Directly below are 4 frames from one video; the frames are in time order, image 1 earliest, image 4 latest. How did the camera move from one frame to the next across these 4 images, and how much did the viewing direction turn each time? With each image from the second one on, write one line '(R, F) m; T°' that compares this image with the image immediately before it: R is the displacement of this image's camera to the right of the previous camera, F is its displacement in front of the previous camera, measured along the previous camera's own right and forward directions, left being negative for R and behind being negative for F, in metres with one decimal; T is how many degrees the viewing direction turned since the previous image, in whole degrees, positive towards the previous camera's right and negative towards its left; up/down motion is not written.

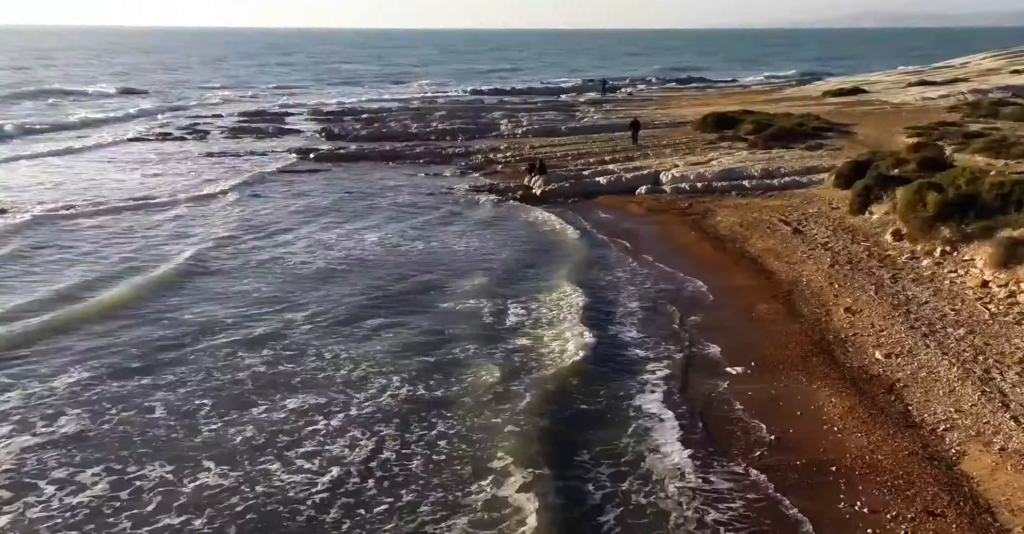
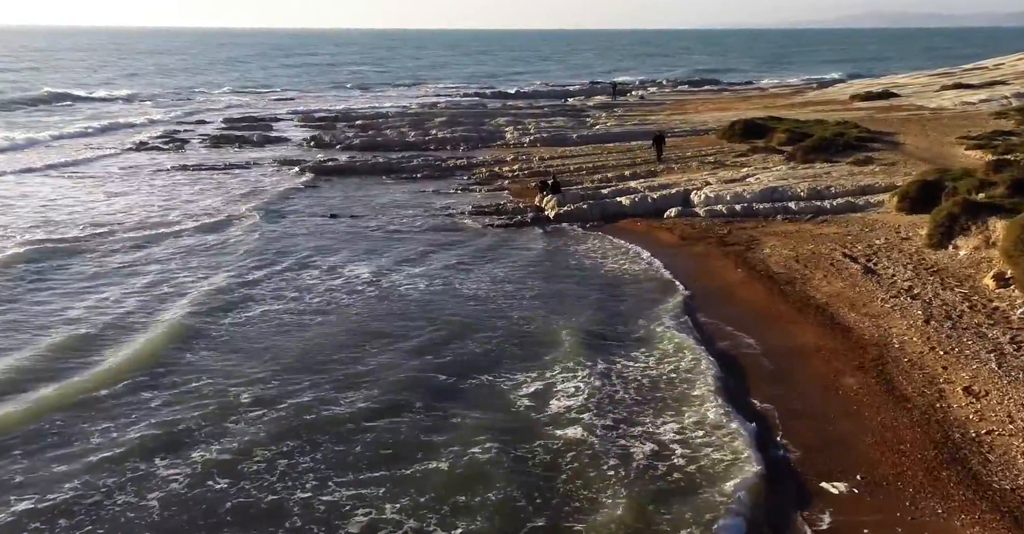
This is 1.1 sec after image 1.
(-0.2, +3.4) m; 0°
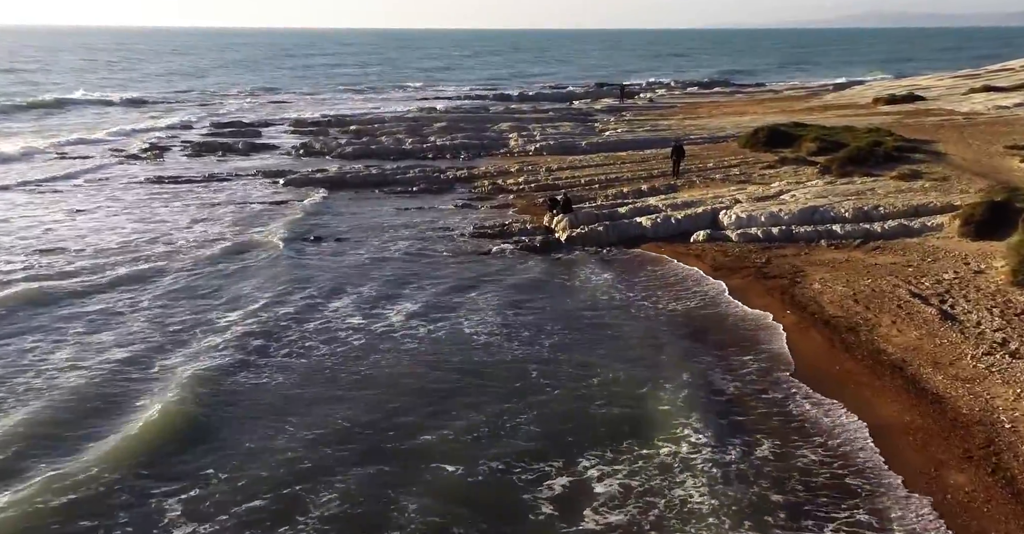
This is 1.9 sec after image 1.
(-0.1, +2.7) m; 0°
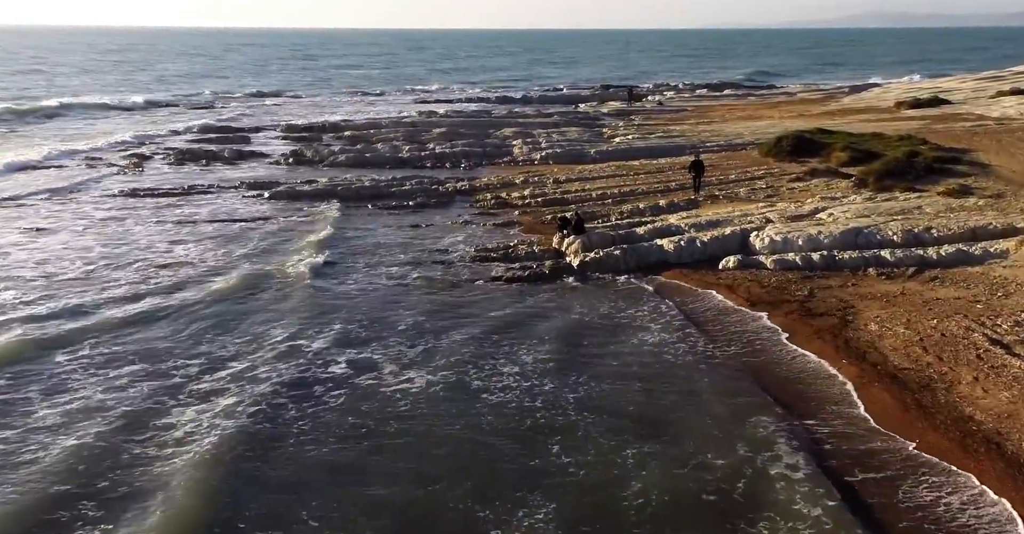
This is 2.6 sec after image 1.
(-0.1, +2.2) m; 0°
